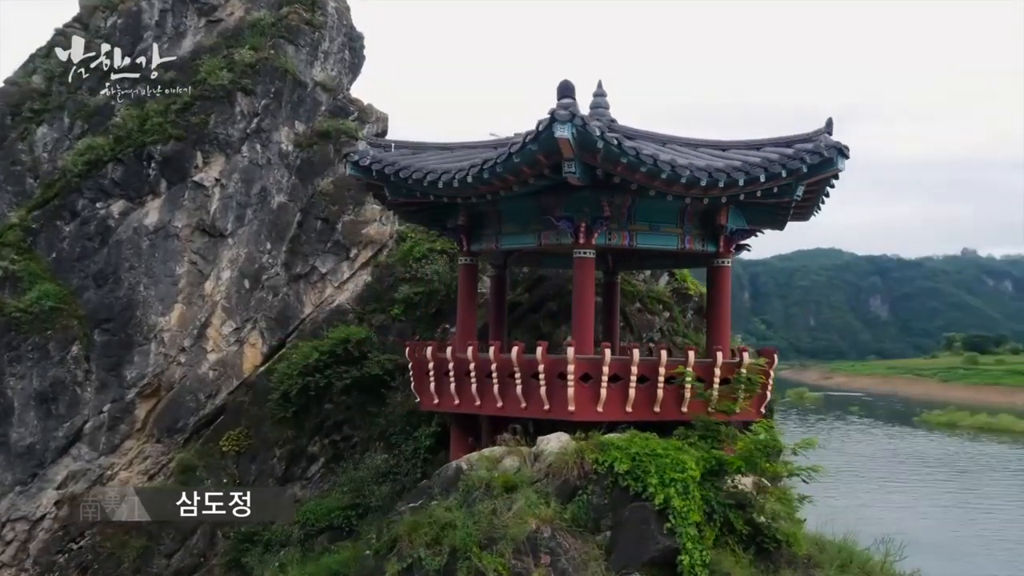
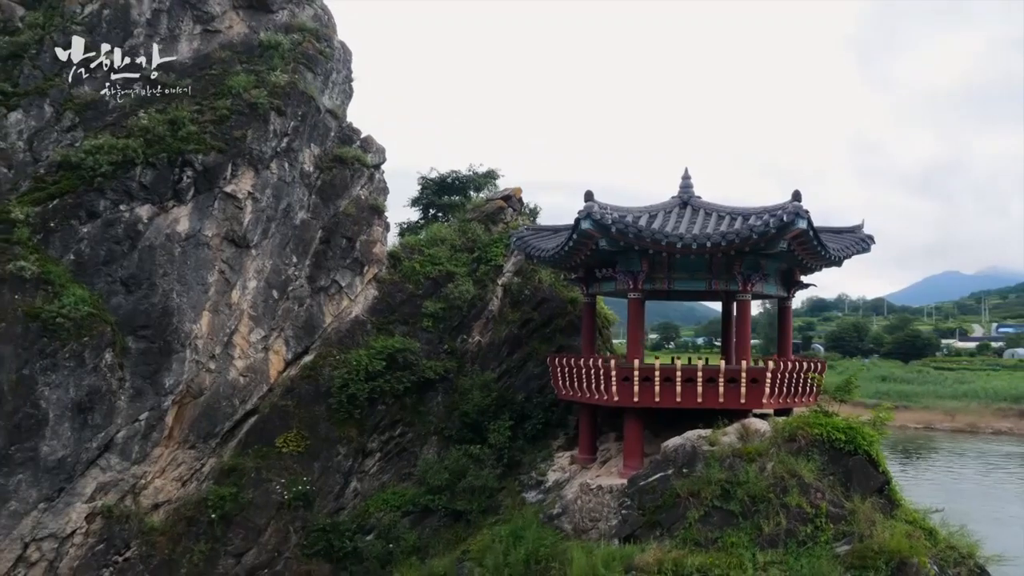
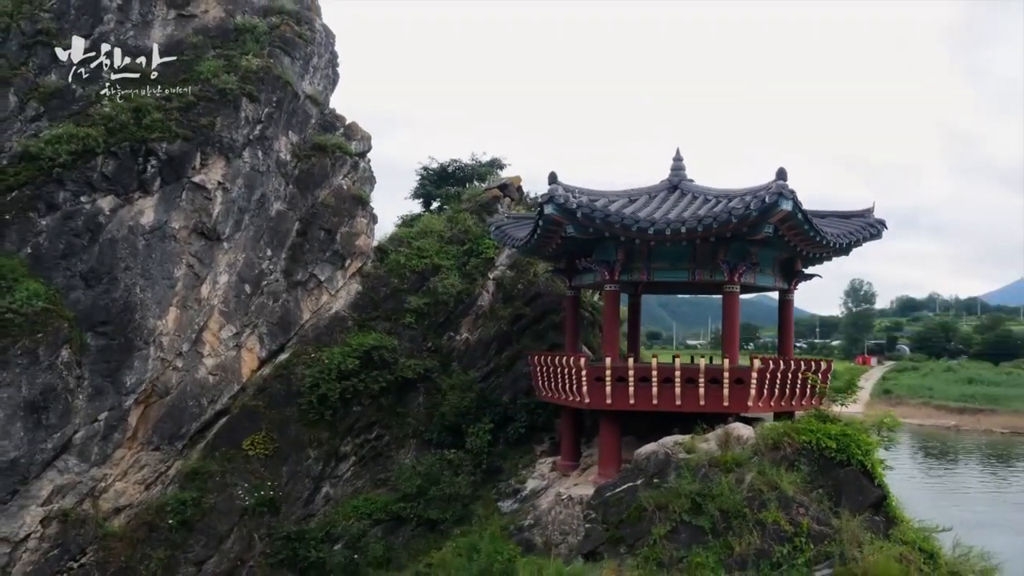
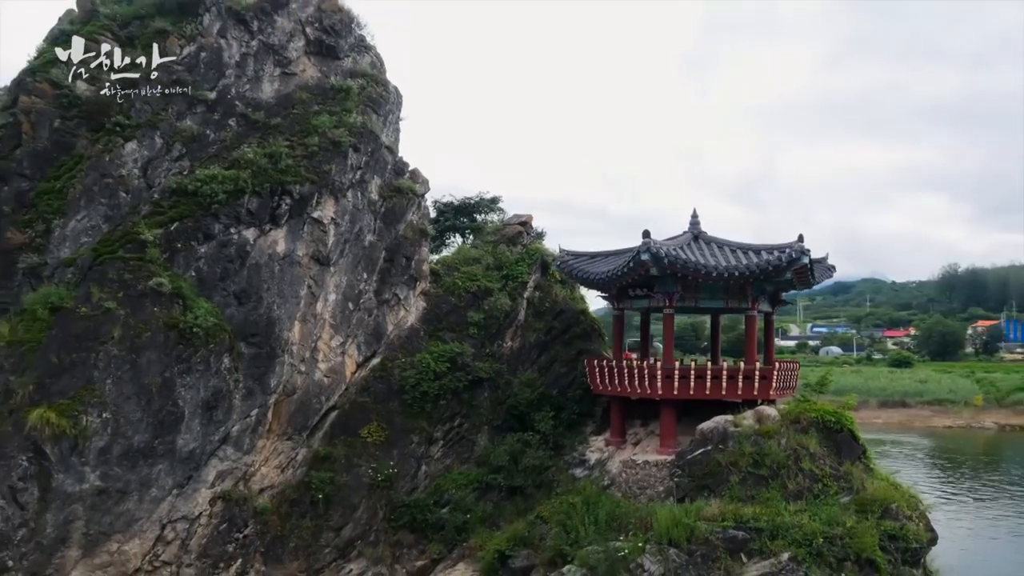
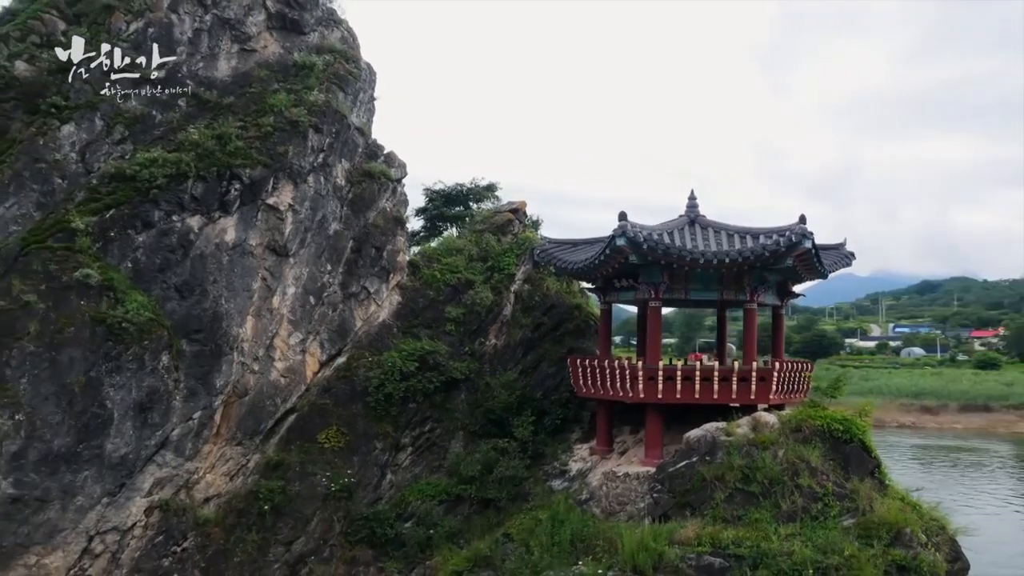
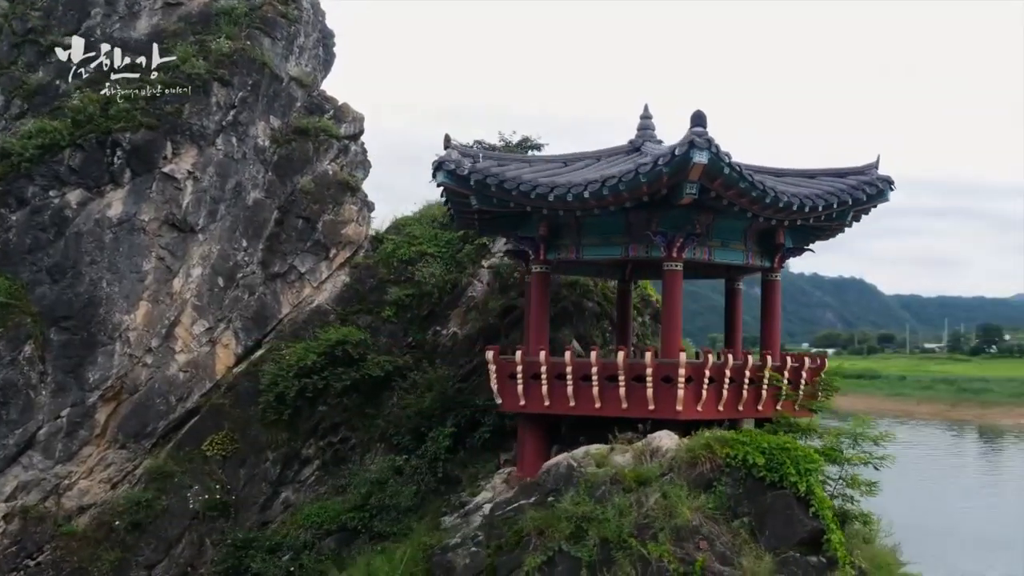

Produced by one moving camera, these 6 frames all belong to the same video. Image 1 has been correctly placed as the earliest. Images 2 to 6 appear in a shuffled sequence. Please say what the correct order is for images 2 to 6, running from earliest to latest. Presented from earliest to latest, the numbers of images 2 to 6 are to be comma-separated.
6, 3, 2, 5, 4
